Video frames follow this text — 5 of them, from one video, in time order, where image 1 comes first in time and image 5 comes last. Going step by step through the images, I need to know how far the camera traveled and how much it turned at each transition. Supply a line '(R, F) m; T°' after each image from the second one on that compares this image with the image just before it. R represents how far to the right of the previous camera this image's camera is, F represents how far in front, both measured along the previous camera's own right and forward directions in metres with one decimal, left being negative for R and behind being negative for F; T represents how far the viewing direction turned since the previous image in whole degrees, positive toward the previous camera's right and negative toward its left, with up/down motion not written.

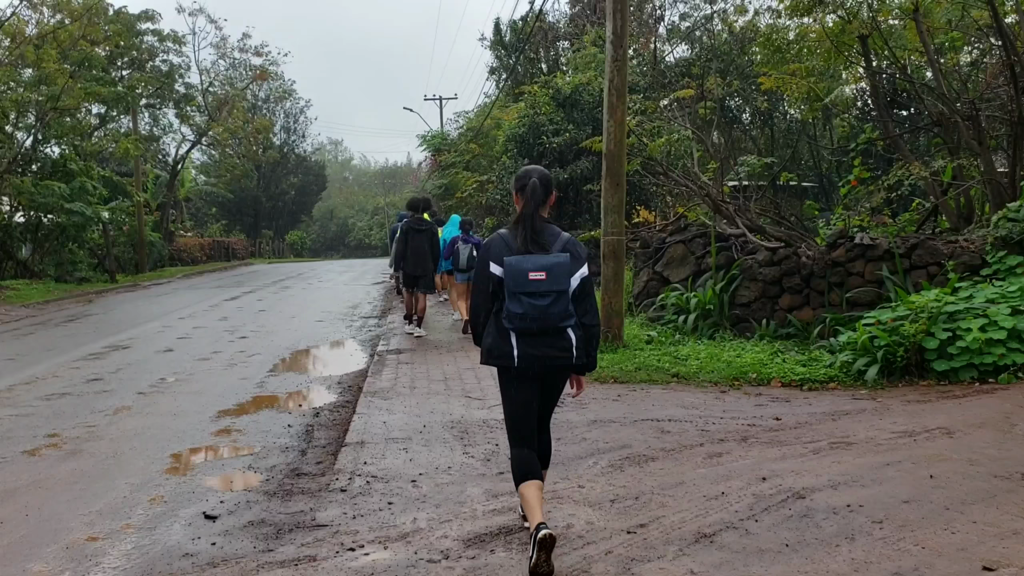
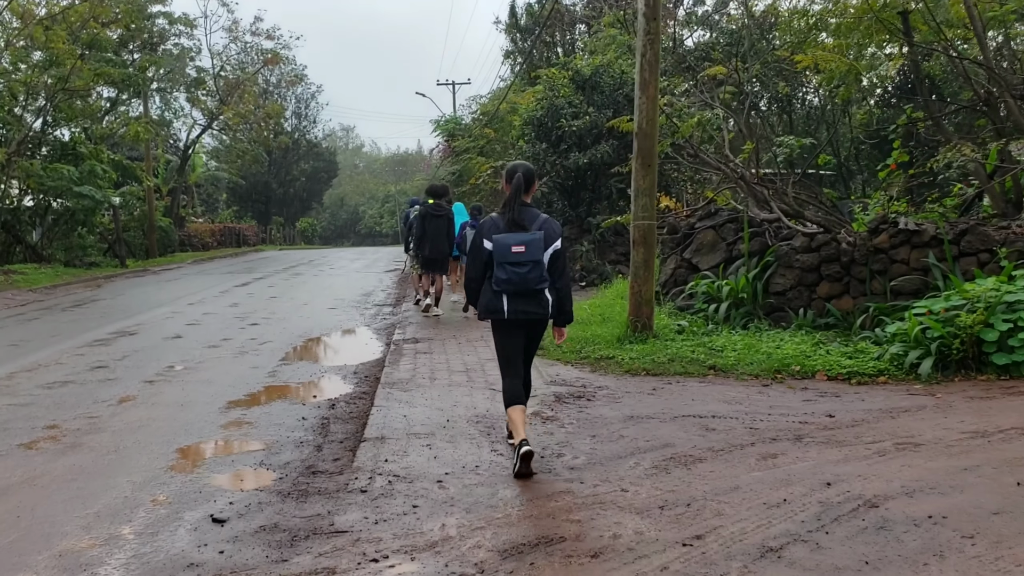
(-0.1, +0.5) m; -1°
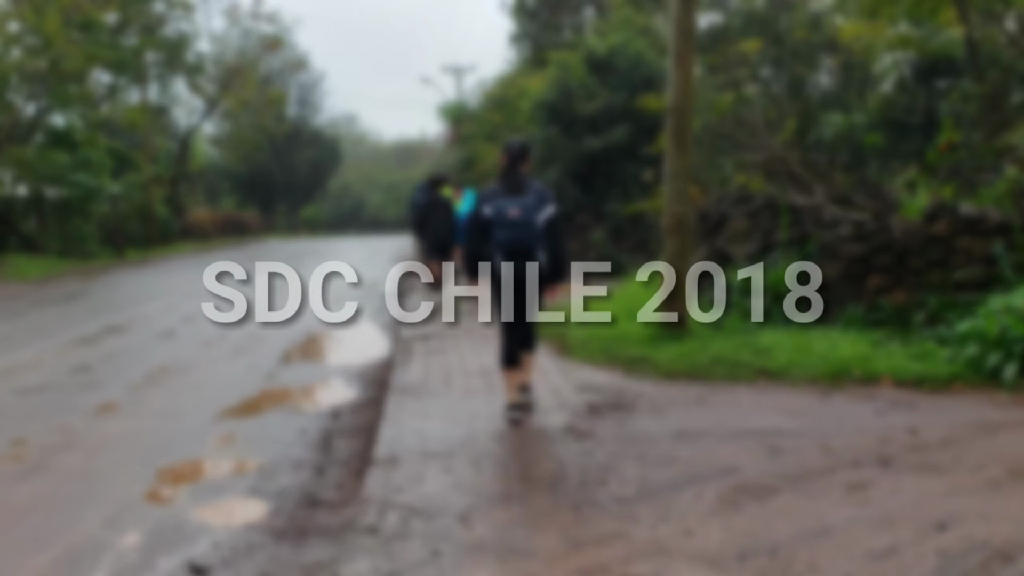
(-0.2, +0.9) m; 0°
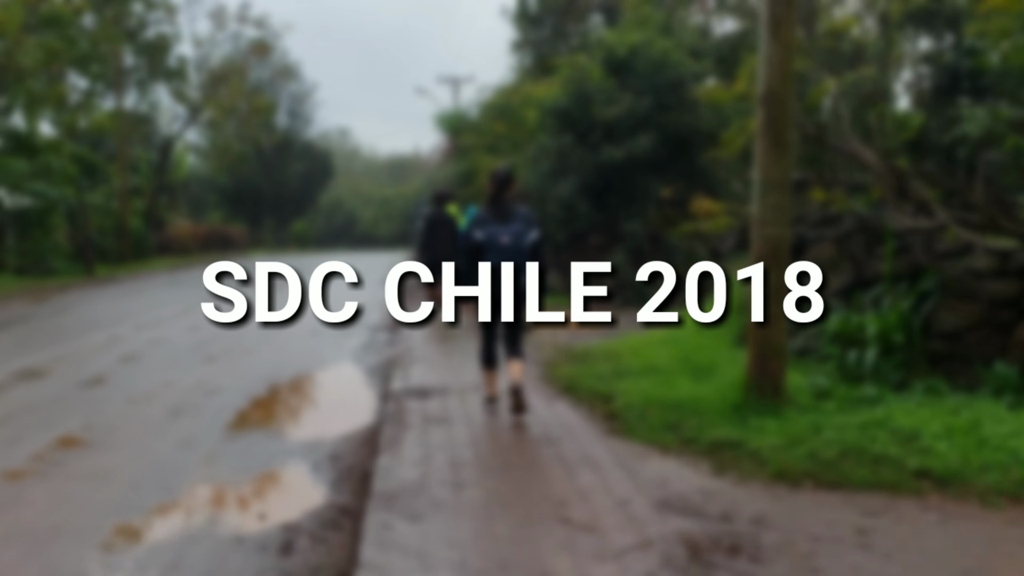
(-0.3, +2.4) m; 0°
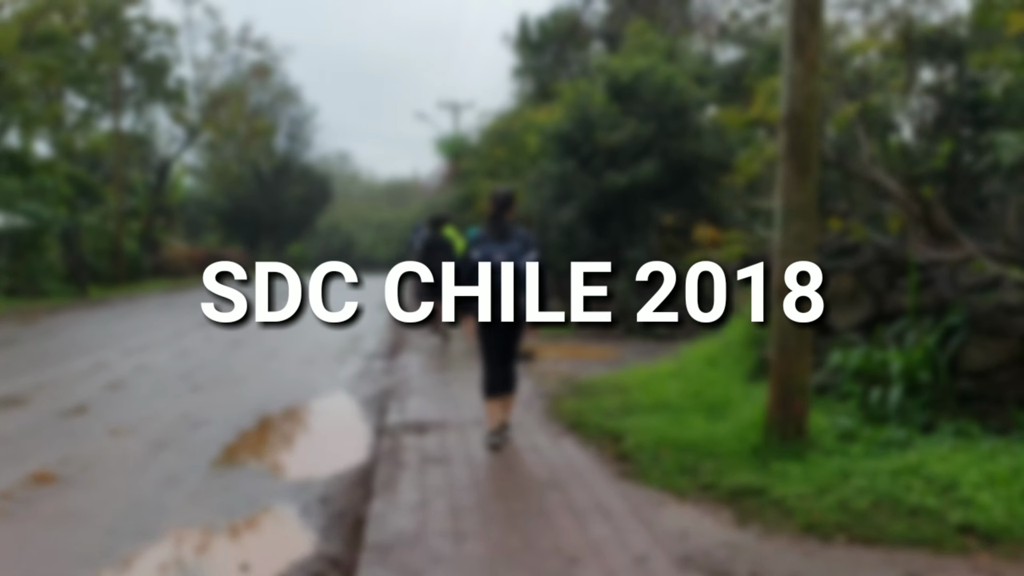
(-0.1, +0.4) m; 0°
